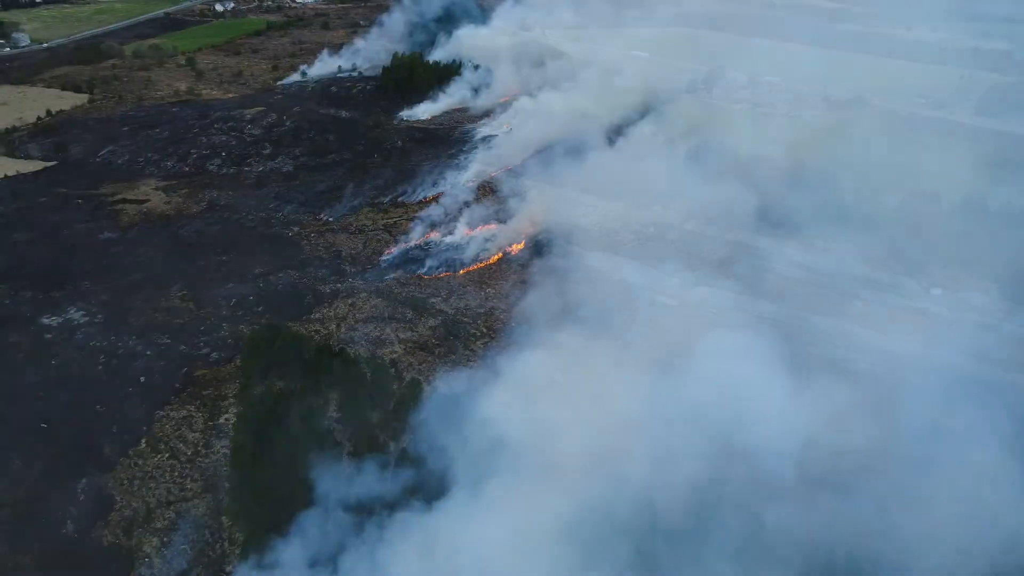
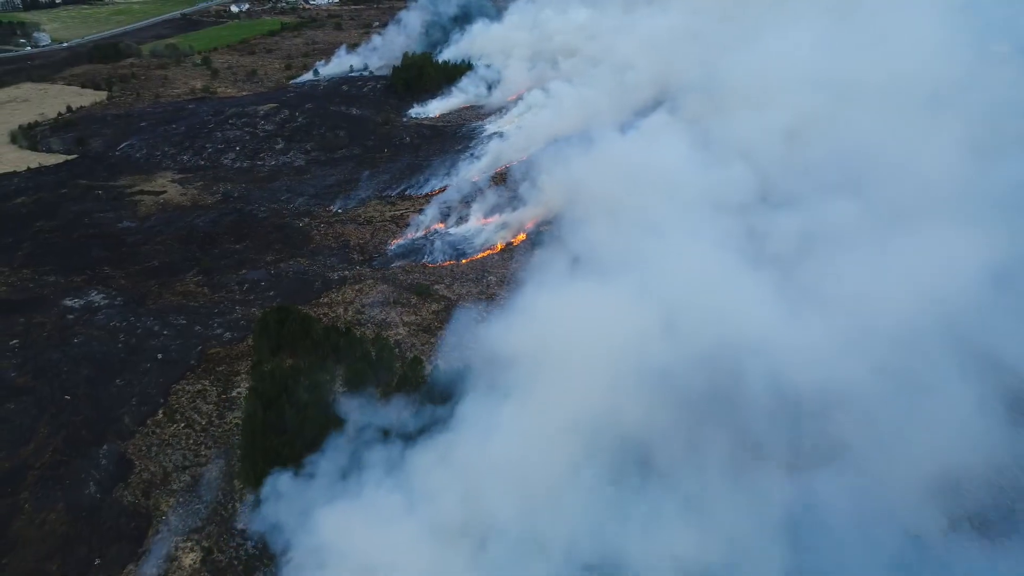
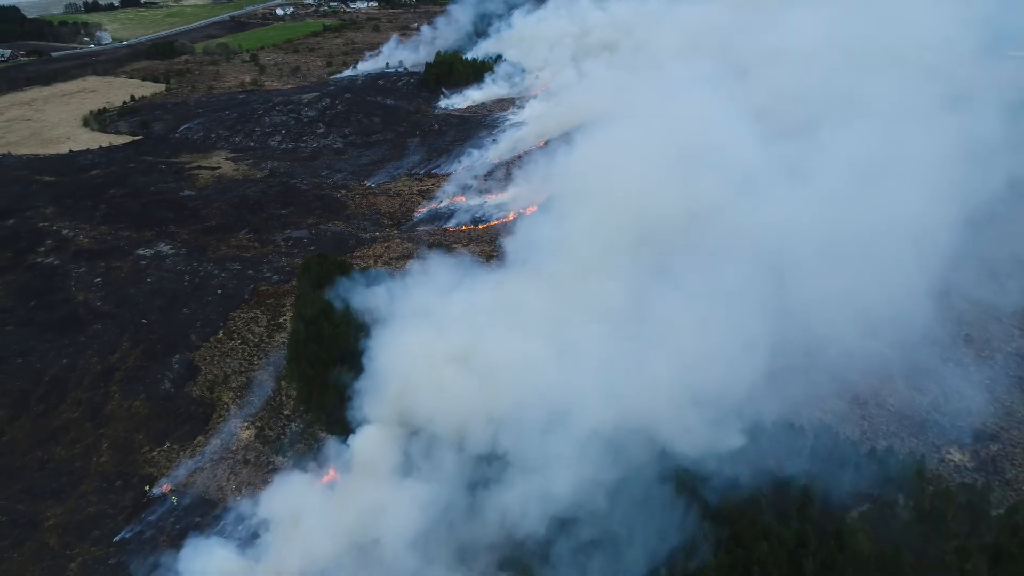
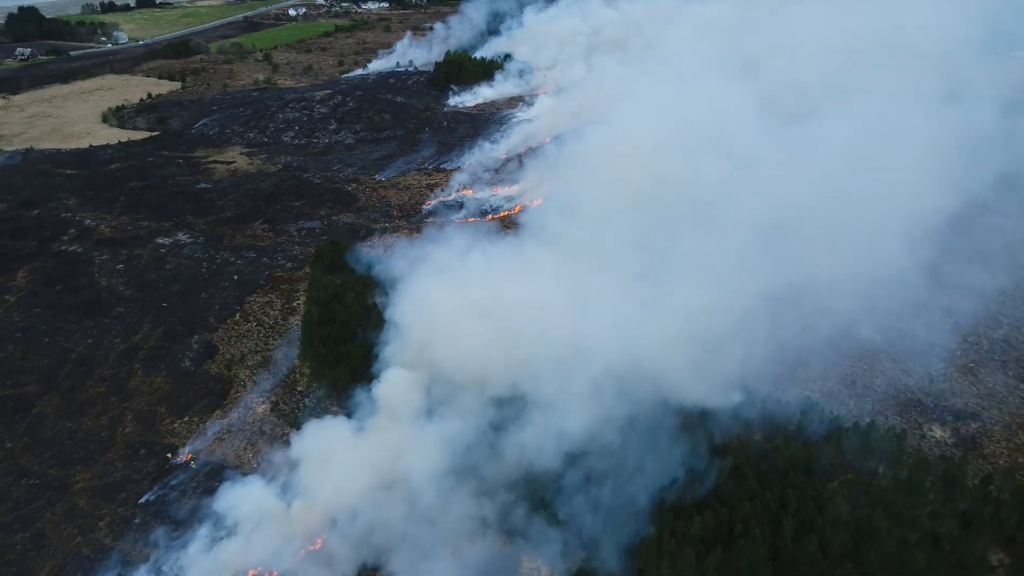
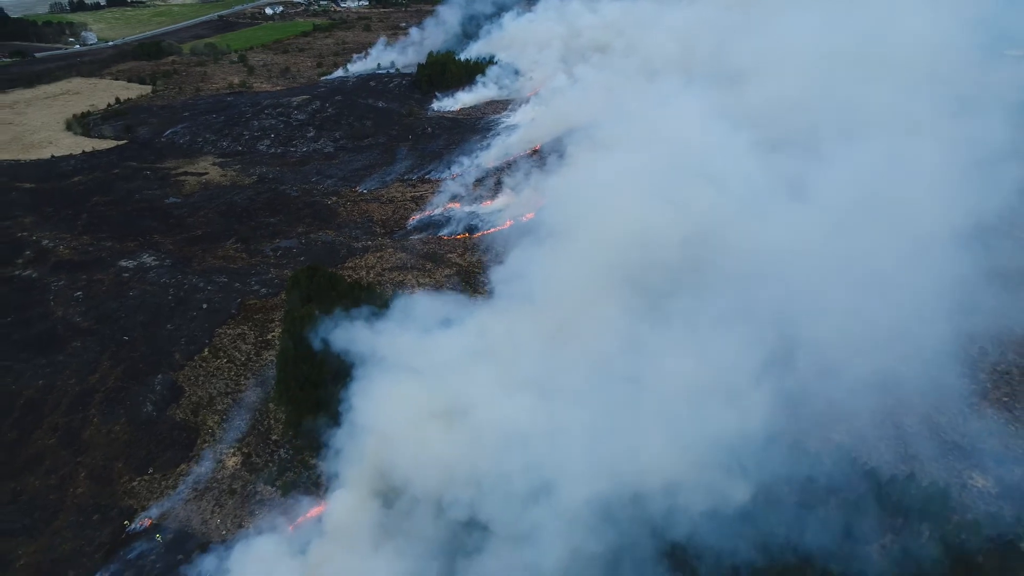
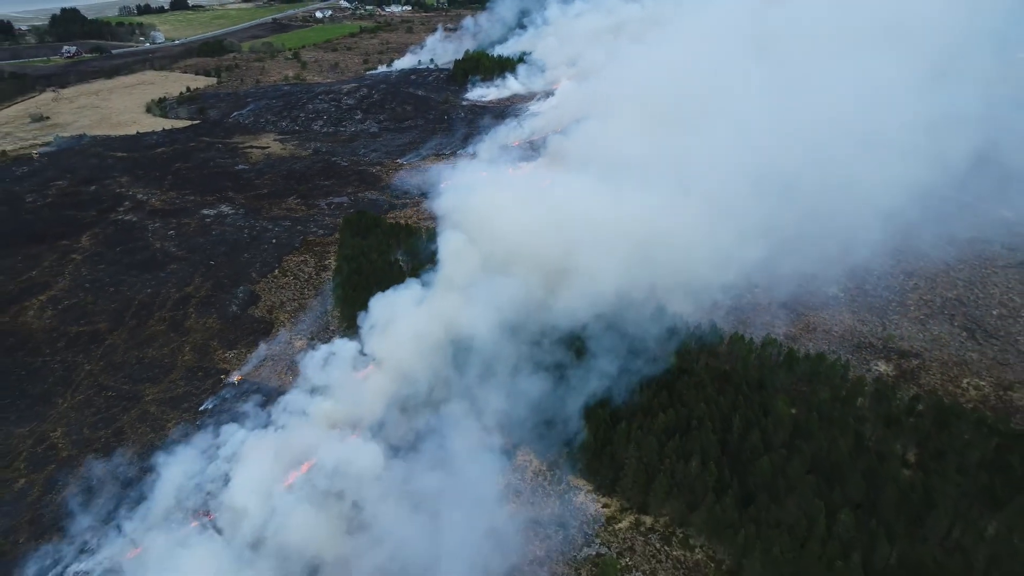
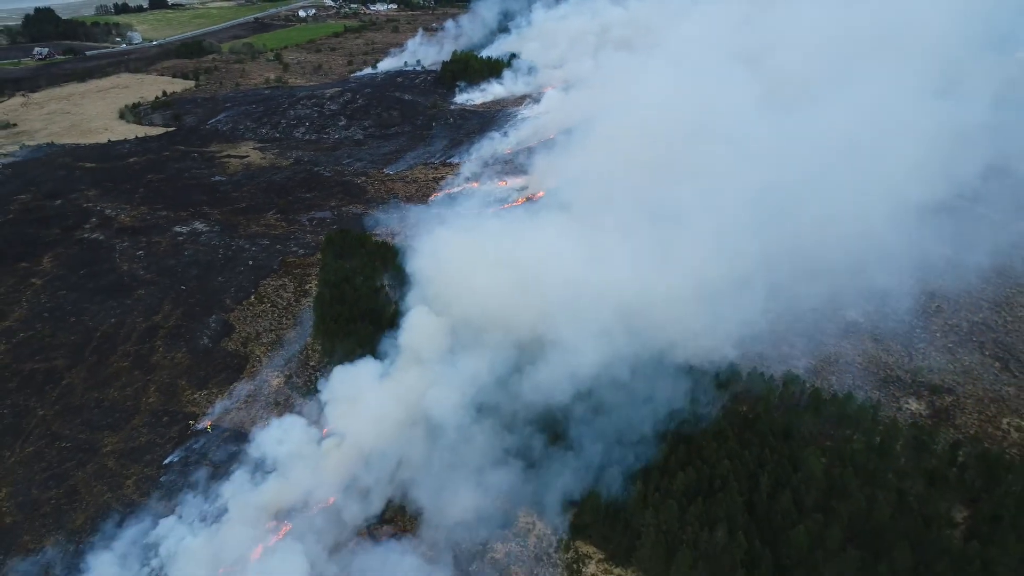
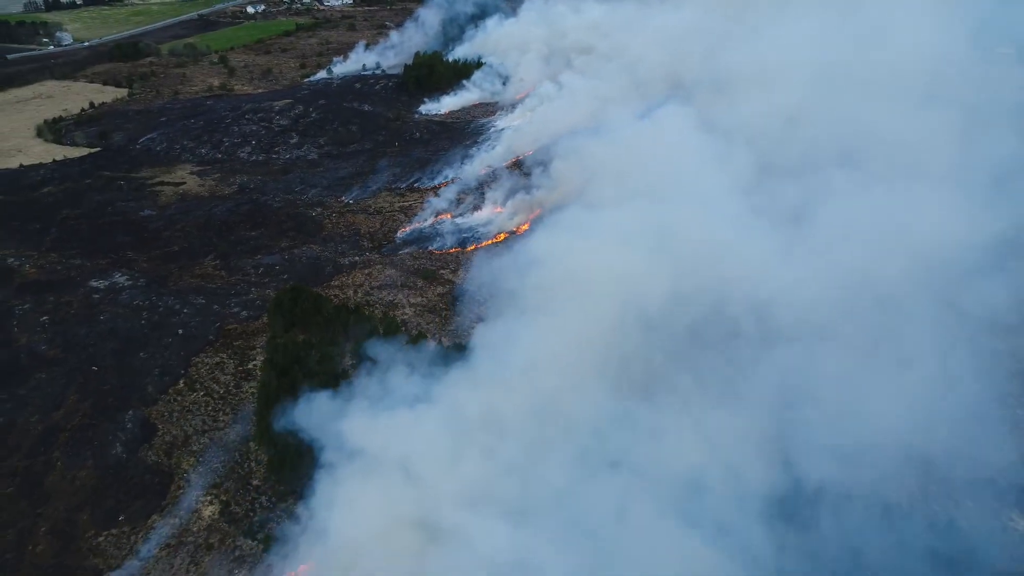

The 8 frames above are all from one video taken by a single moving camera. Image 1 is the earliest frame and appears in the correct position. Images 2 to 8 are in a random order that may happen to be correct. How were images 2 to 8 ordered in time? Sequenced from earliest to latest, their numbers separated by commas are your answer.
2, 8, 5, 3, 4, 7, 6
